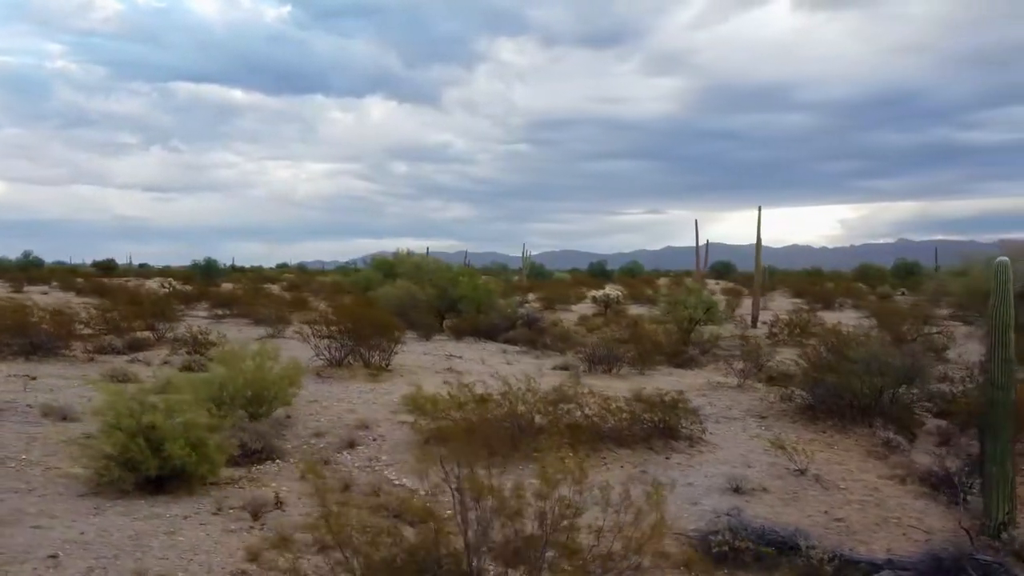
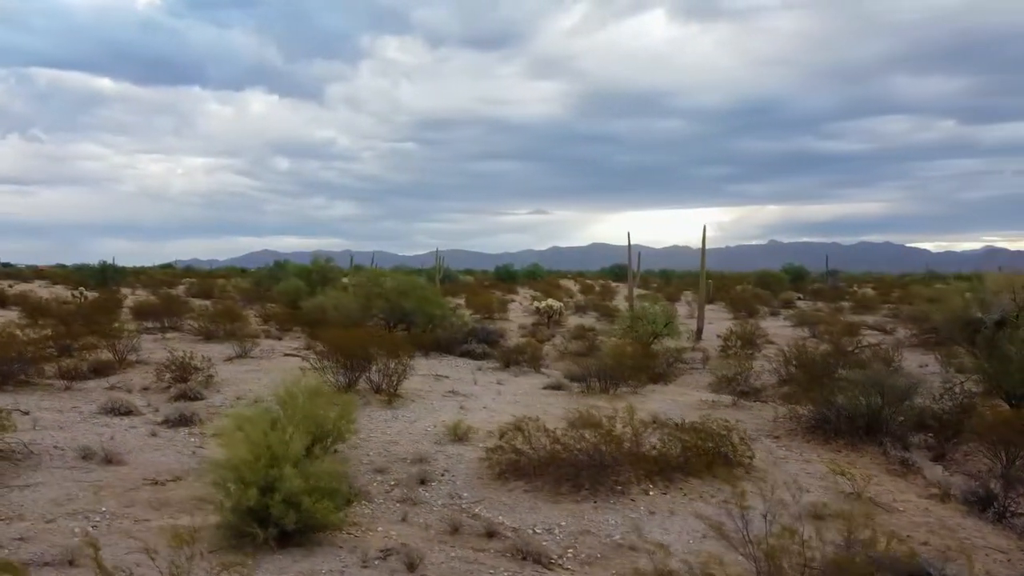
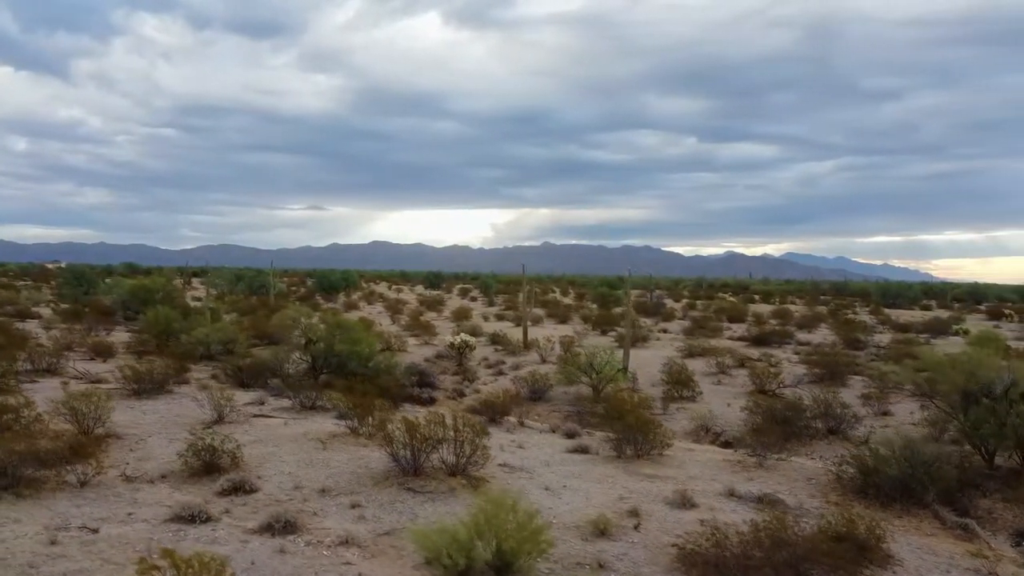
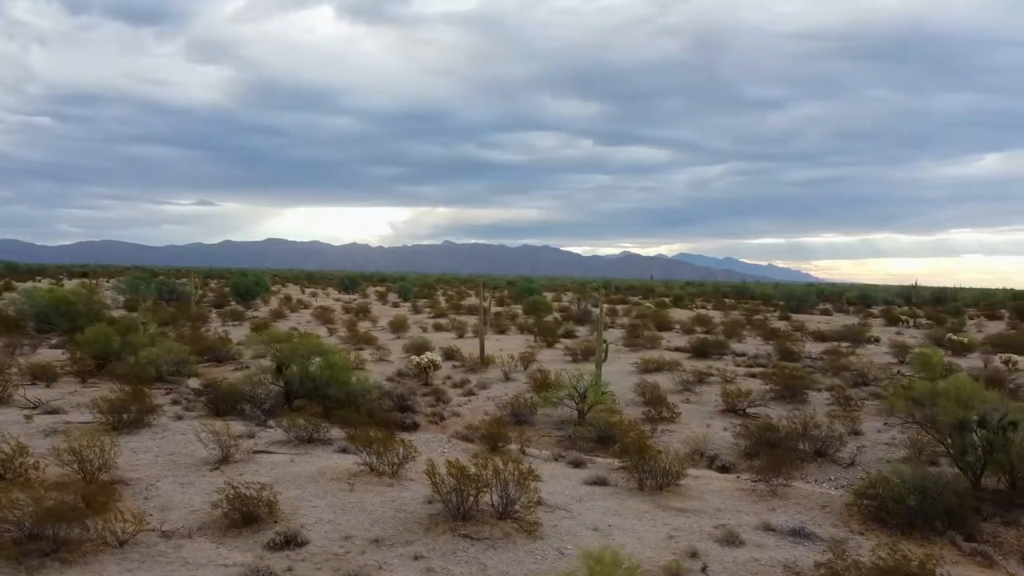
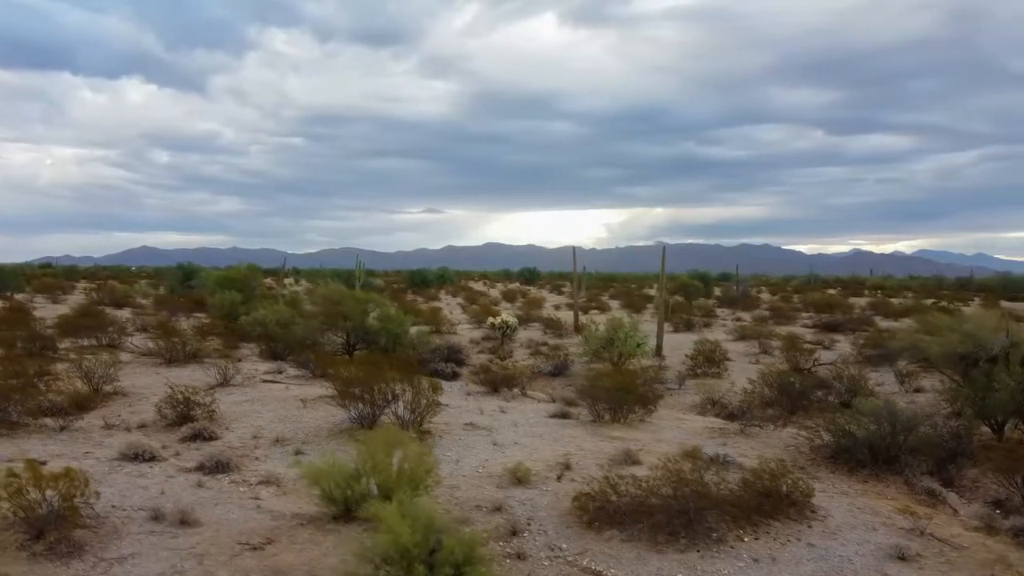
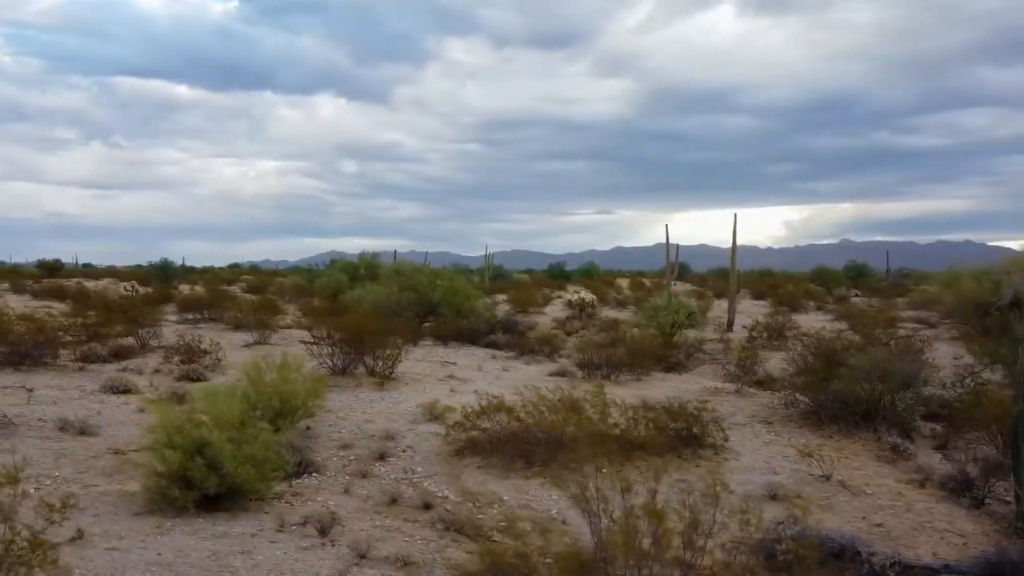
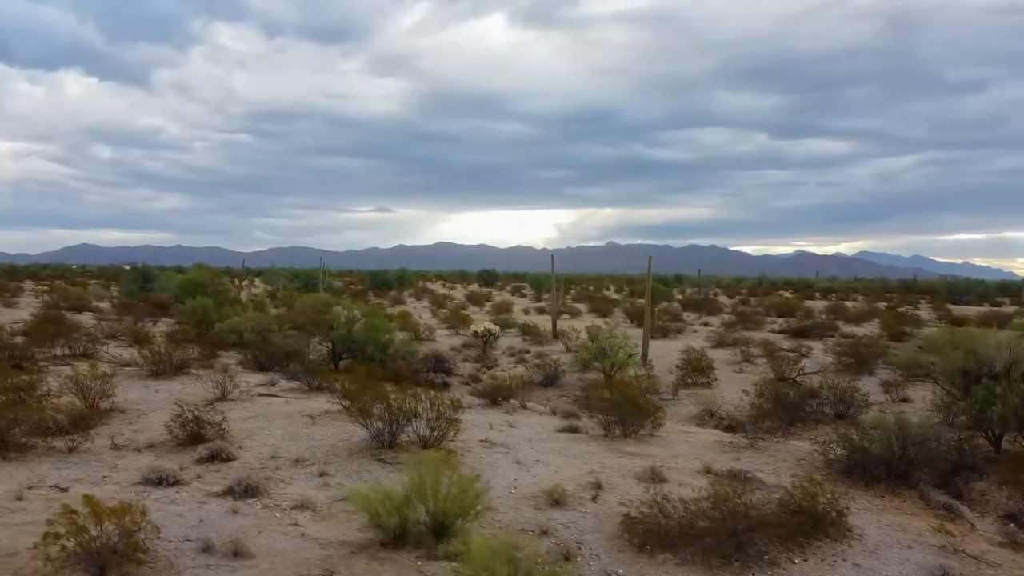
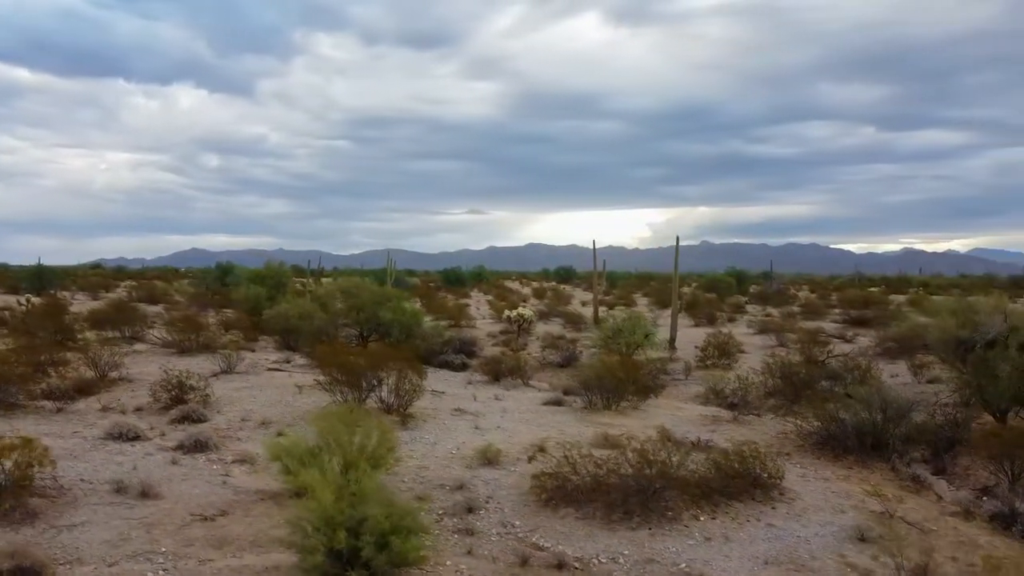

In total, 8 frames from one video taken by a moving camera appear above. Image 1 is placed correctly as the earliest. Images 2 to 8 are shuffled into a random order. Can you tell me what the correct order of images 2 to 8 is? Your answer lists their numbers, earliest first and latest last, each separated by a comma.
6, 2, 8, 5, 7, 3, 4
